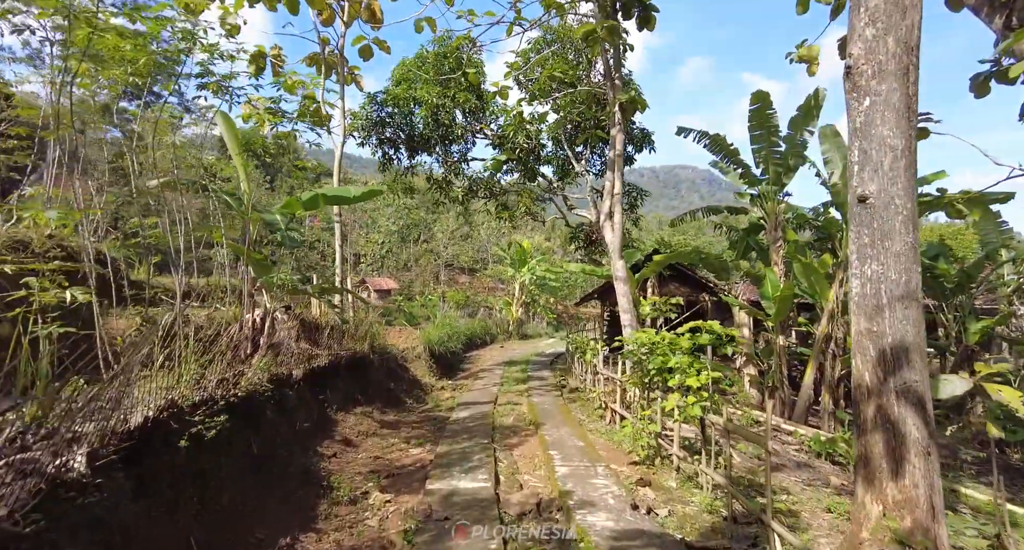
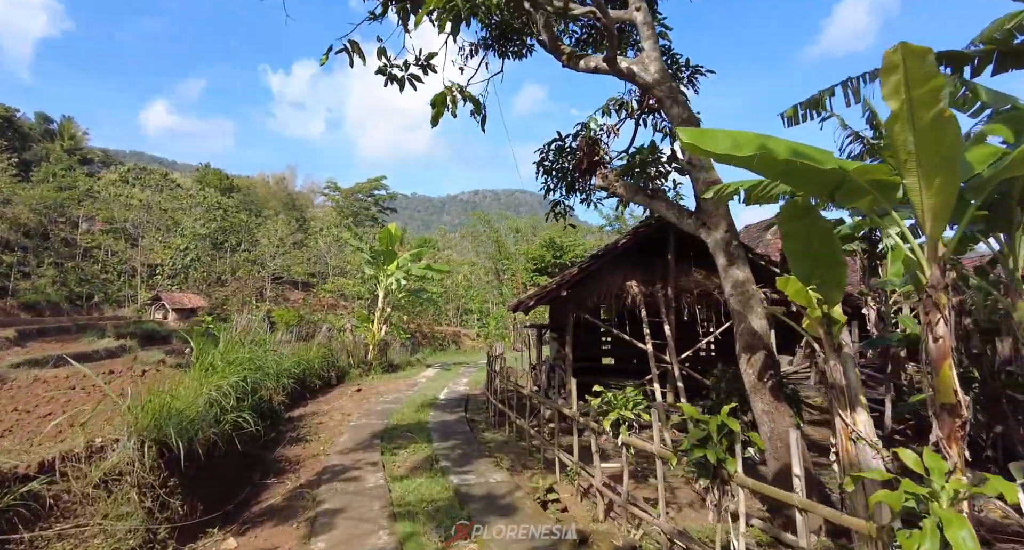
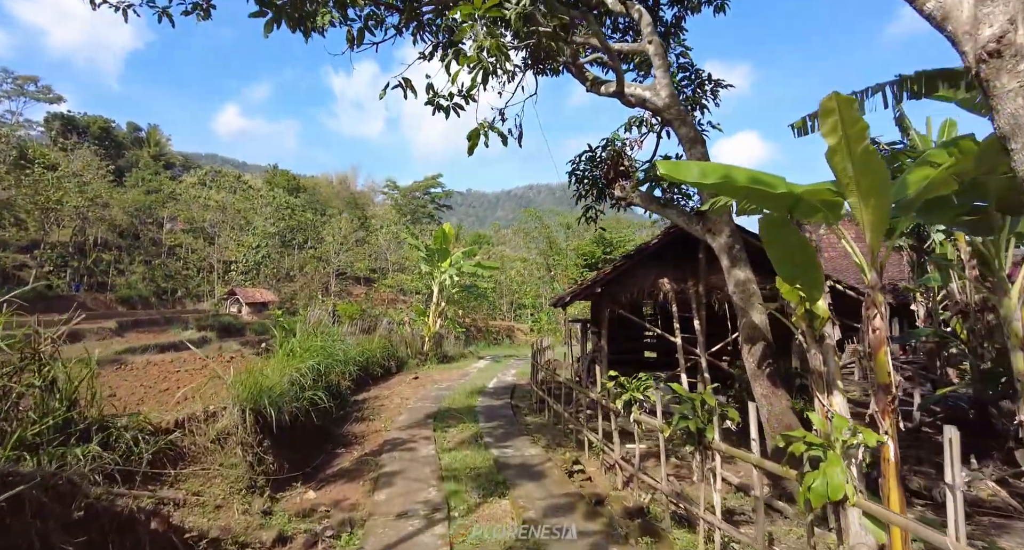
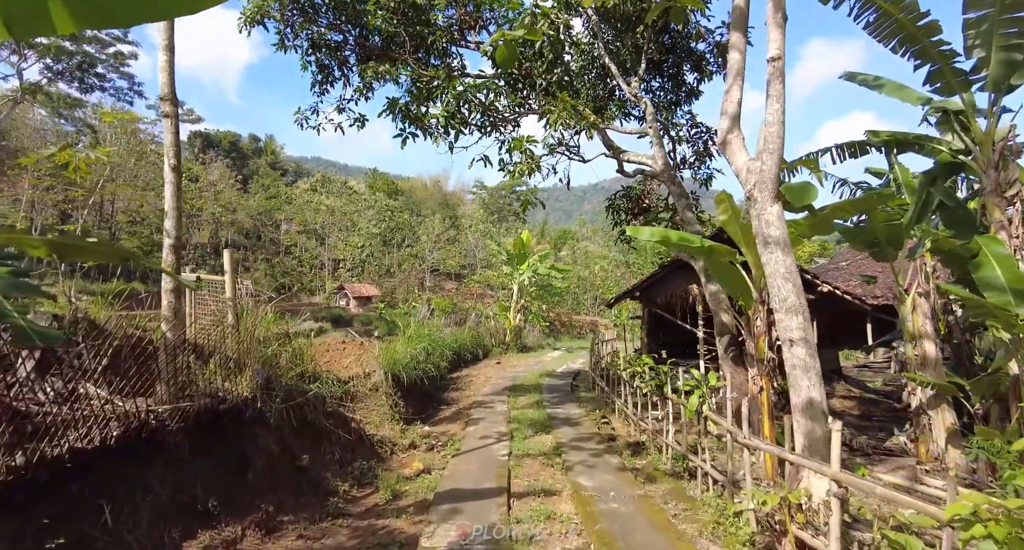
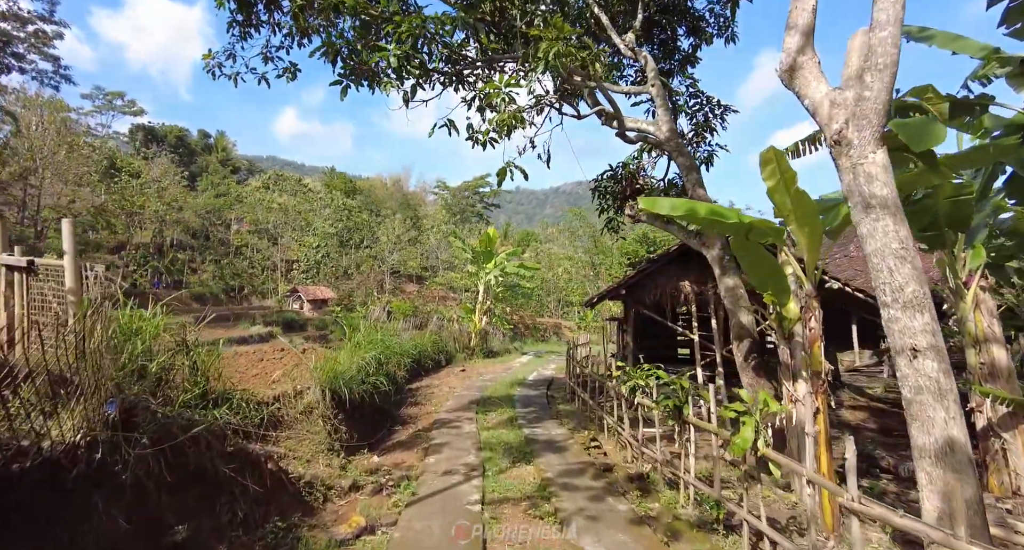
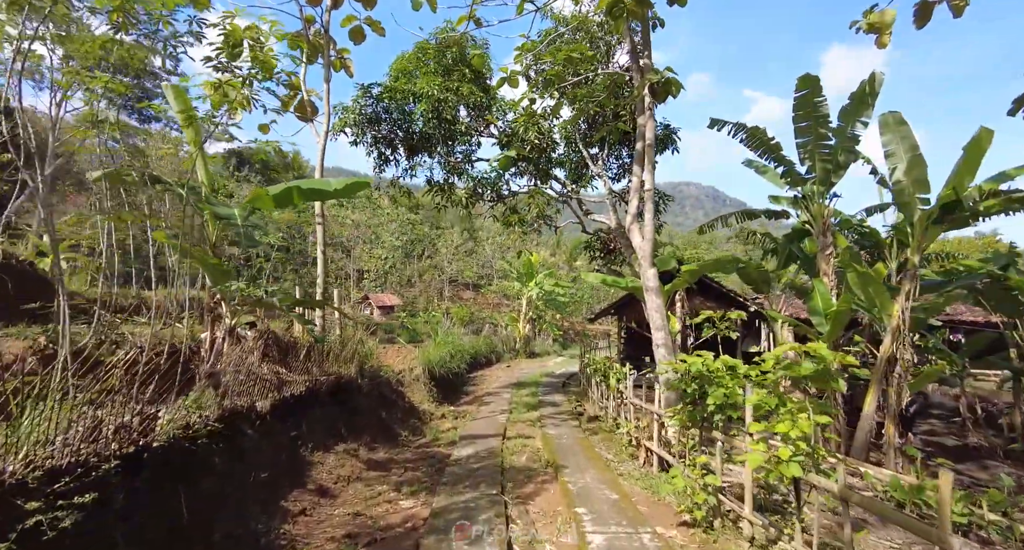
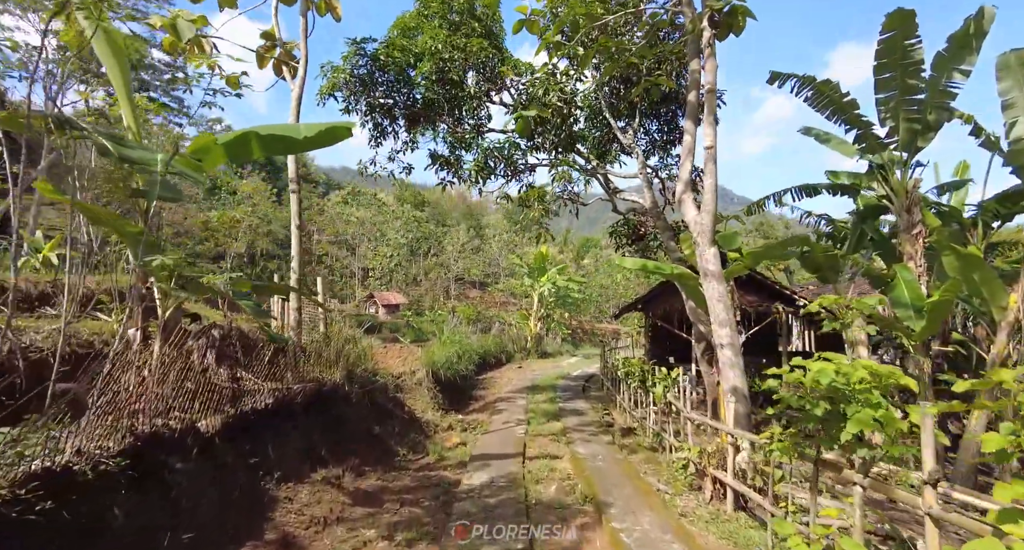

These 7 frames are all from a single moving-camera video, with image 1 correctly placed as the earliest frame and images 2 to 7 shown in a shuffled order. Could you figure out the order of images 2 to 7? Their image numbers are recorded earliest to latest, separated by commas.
6, 7, 4, 5, 3, 2
